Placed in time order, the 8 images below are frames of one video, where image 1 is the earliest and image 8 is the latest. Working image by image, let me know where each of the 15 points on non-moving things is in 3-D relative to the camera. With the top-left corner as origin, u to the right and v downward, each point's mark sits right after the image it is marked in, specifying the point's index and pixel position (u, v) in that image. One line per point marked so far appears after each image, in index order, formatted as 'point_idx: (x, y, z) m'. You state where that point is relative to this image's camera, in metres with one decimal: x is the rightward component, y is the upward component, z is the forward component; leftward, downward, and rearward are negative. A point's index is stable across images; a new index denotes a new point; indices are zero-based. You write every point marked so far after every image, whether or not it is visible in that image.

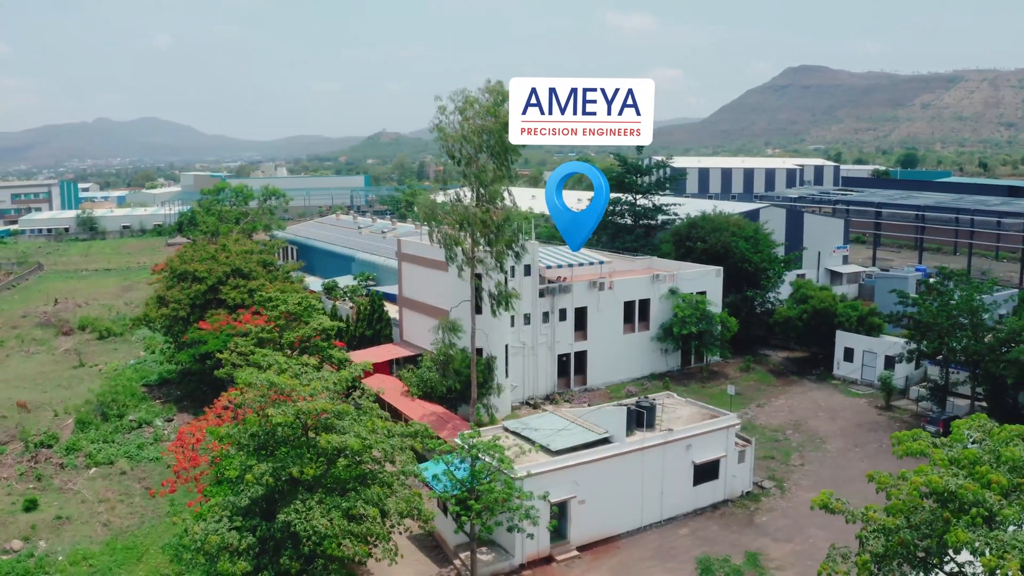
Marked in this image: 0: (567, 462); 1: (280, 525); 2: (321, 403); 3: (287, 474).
0: (+1.0, -3.1, +14.3) m
1: (-2.8, -2.7, +9.4) m
2: (-2.5, -1.4, +10.2) m
3: (-2.8, -2.2, +9.7) m
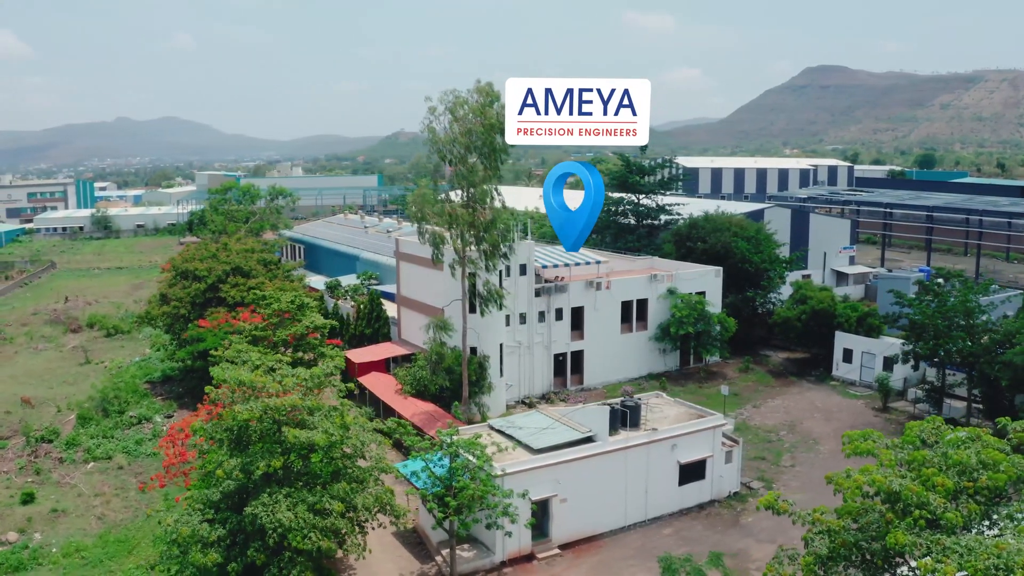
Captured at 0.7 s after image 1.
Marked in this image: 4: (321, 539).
0: (+0.6, -3.1, +14.4) m
1: (-3.2, -2.7, +9.5) m
2: (-2.9, -1.4, +10.4) m
3: (-3.2, -2.2, +9.8) m
4: (-2.3, -2.9, +9.4) m
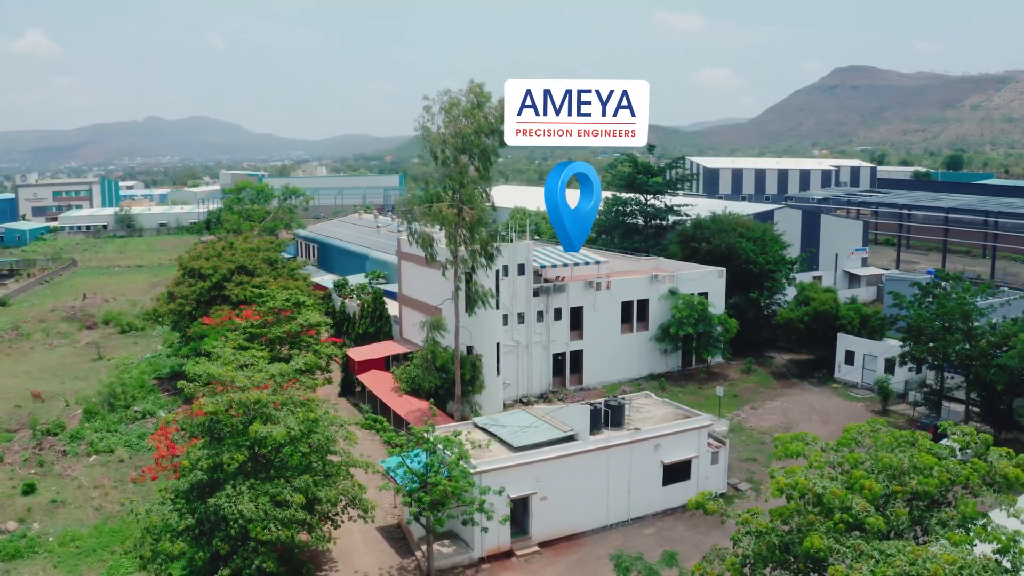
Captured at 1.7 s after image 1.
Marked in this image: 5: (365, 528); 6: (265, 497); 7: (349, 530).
0: (+0.3, -3.1, +14.5) m
1: (-3.7, -2.7, +9.8) m
2: (-3.4, -1.4, +10.6) m
3: (-3.7, -2.2, +10.1) m
4: (-2.8, -2.9, +9.6) m
5: (-2.8, -4.6, +15.5) m
6: (-3.1, -2.5, +9.8) m
7: (-3.1, -4.7, +15.3) m
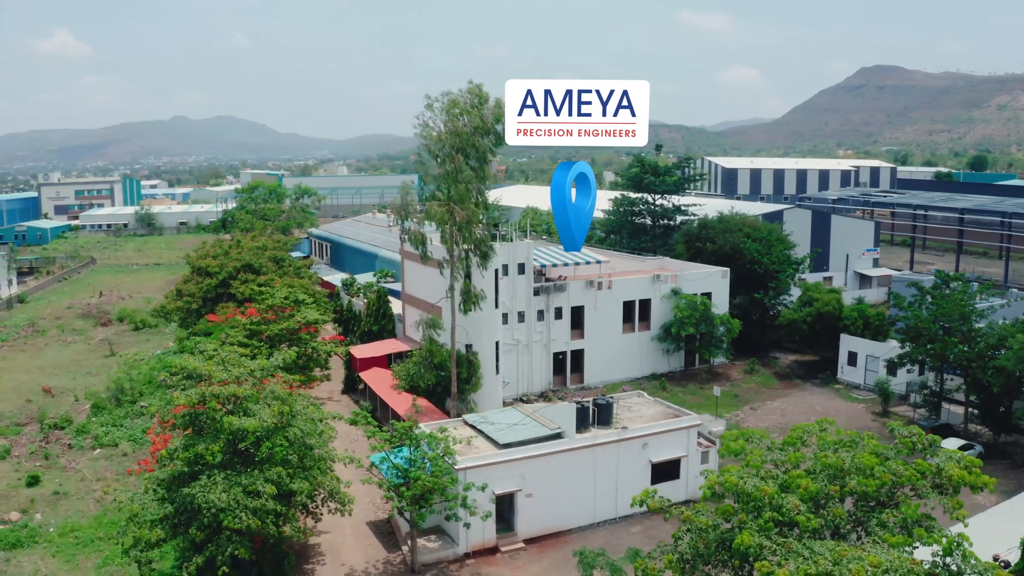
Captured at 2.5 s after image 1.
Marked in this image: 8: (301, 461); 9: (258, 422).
0: (0.0, -3.1, +14.6) m
1: (-4.1, -2.6, +10.0) m
2: (-3.8, -1.3, +10.8) m
3: (-4.1, -2.1, +10.3) m
4: (-3.2, -2.8, +9.8) m
5: (-3.1, -4.6, +15.7) m
6: (-3.4, -2.5, +10.0) m
7: (-3.3, -4.6, +15.5) m
8: (-2.9, -2.4, +10.9) m
9: (-3.3, -1.7, +10.3) m
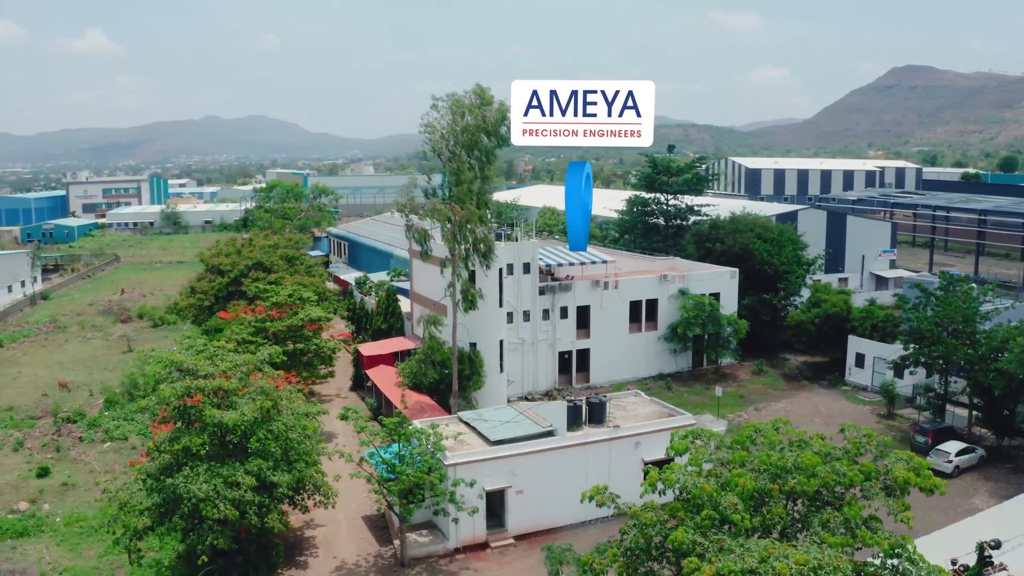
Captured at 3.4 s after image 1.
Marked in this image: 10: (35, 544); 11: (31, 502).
0: (-0.2, -3.0, +14.8) m
1: (-4.4, -2.6, +10.3) m
2: (-4.0, -1.3, +11.1) m
3: (-4.4, -2.1, +10.6) m
4: (-3.5, -2.8, +10.1) m
5: (-3.2, -4.6, +15.9) m
6: (-3.7, -2.5, +10.3) m
7: (-3.5, -4.6, +15.8) m
8: (-3.2, -2.3, +11.1) m
9: (-3.6, -1.7, +10.6) m
10: (-9.5, -5.1, +16.0) m
11: (-10.7, -4.8, +17.8) m
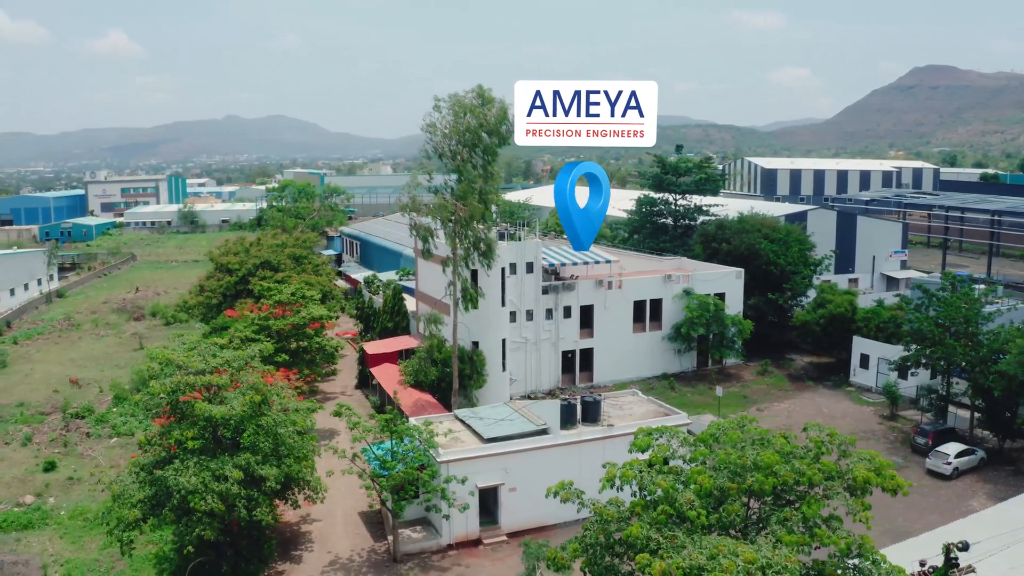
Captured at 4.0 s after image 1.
0: (-0.3, -3.0, +14.9) m
1: (-4.6, -2.6, +10.5) m
2: (-4.2, -1.3, +11.3) m
3: (-4.6, -2.1, +10.8) m
4: (-3.8, -2.8, +10.3) m
5: (-3.3, -4.5, +16.1) m
6: (-4.0, -2.4, +10.5) m
7: (-3.6, -4.5, +16.0) m
8: (-3.4, -2.3, +11.3) m
9: (-3.8, -1.7, +10.8) m
10: (-9.7, -5.1, +16.3) m
11: (-10.8, -4.7, +18.1) m
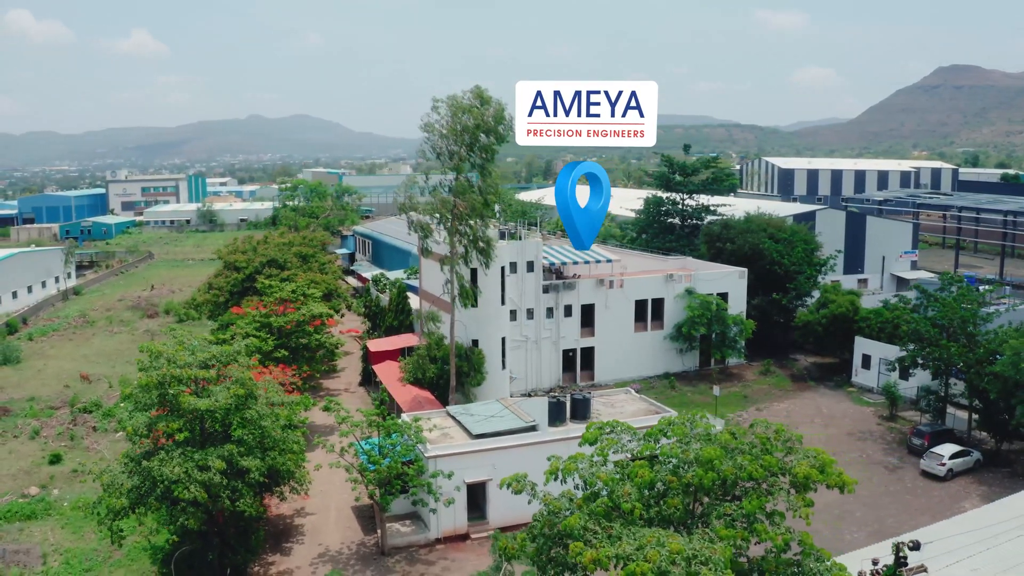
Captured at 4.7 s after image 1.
0: (-0.5, -3.0, +15.2) m
1: (-4.9, -2.5, +10.9) m
2: (-4.5, -1.2, +11.6) m
3: (-4.9, -2.0, +11.1) m
4: (-4.1, -2.7, +10.6) m
5: (-3.5, -4.5, +16.4) m
6: (-4.3, -2.4, +10.8) m
7: (-3.8, -4.5, +16.3) m
8: (-3.7, -2.3, +11.6) m
9: (-4.1, -1.6, +11.1) m
10: (-9.9, -5.0, +16.7) m
11: (-11.0, -4.6, +18.6) m
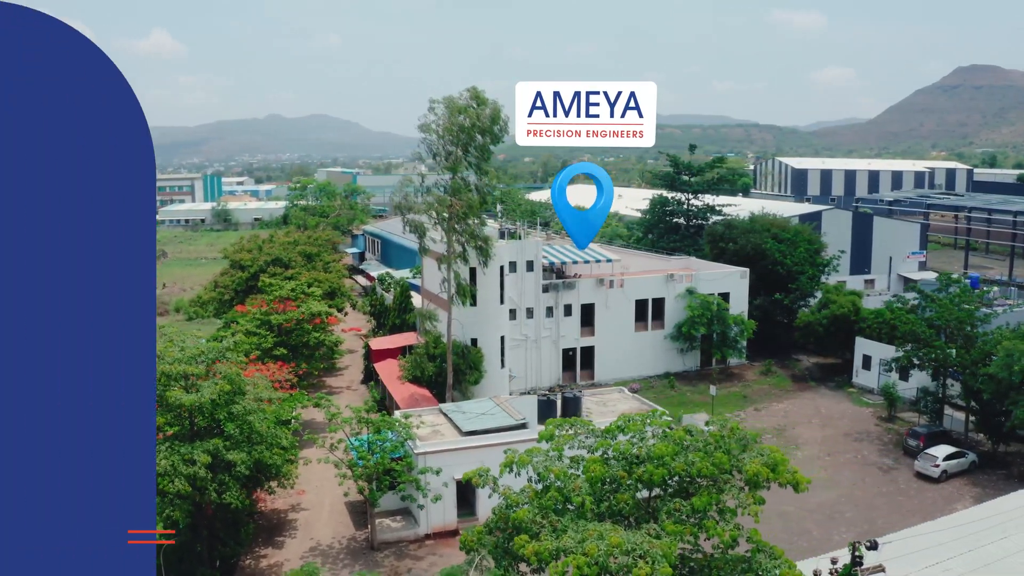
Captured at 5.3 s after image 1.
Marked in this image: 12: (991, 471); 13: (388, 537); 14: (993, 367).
0: (-0.8, -3.0, +15.3) m
1: (-5.2, -2.5, +11.1) m
2: (-4.8, -1.2, +11.9) m
3: (-5.2, -2.0, +11.4) m
4: (-4.4, -2.7, +10.8) m
5: (-3.7, -4.5, +16.7) m
6: (-4.6, -2.4, +11.0) m
7: (-4.0, -4.5, +16.5) m
8: (-4.0, -2.2, +11.9) m
9: (-4.4, -1.6, +11.3) m
10: (-10.1, -4.9, +17.1) m
11: (-11.1, -4.6, +19.0) m
12: (+11.6, -4.4, +19.3) m
13: (-2.3, -4.7, +15.1) m
14: (+11.2, -1.8, +18.5) m
